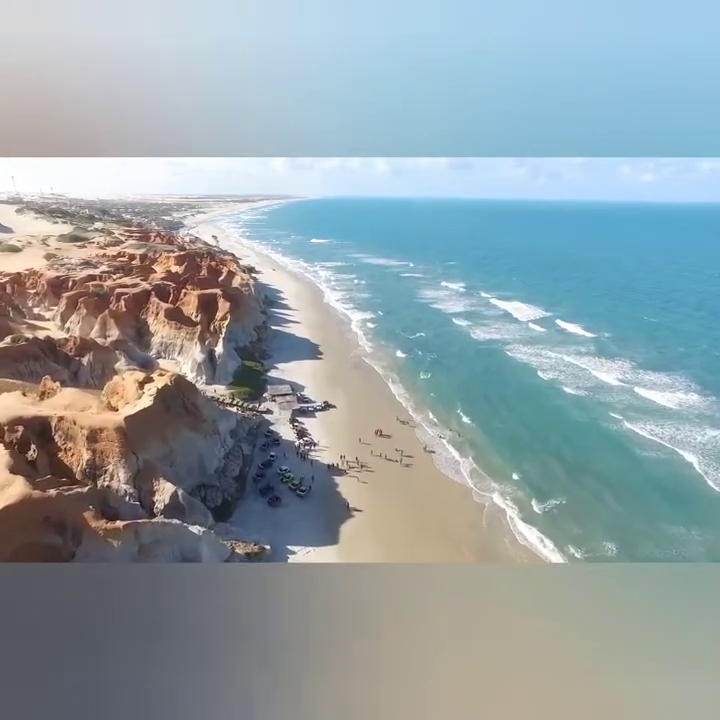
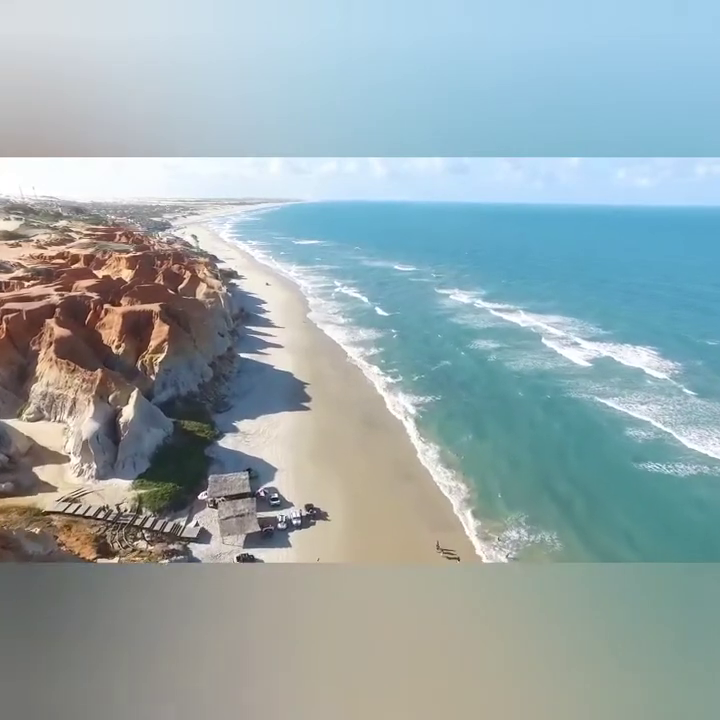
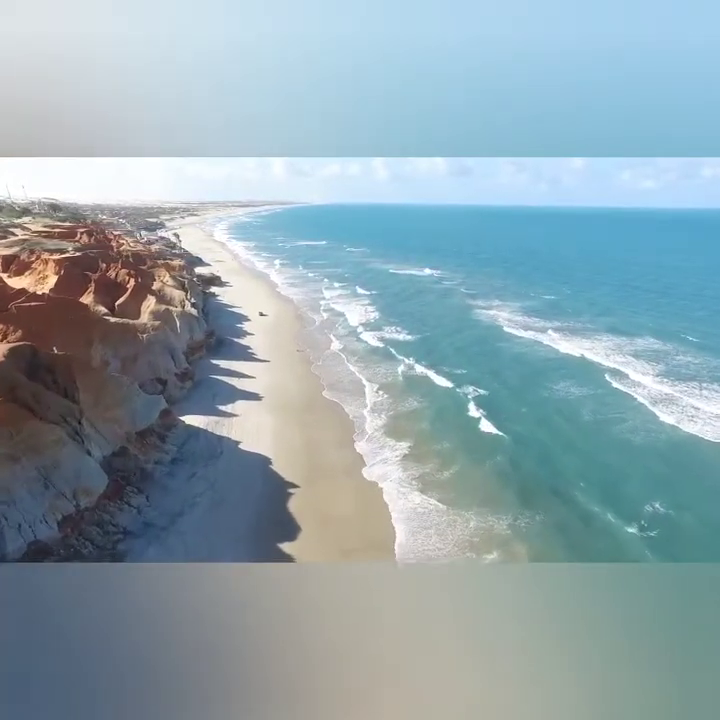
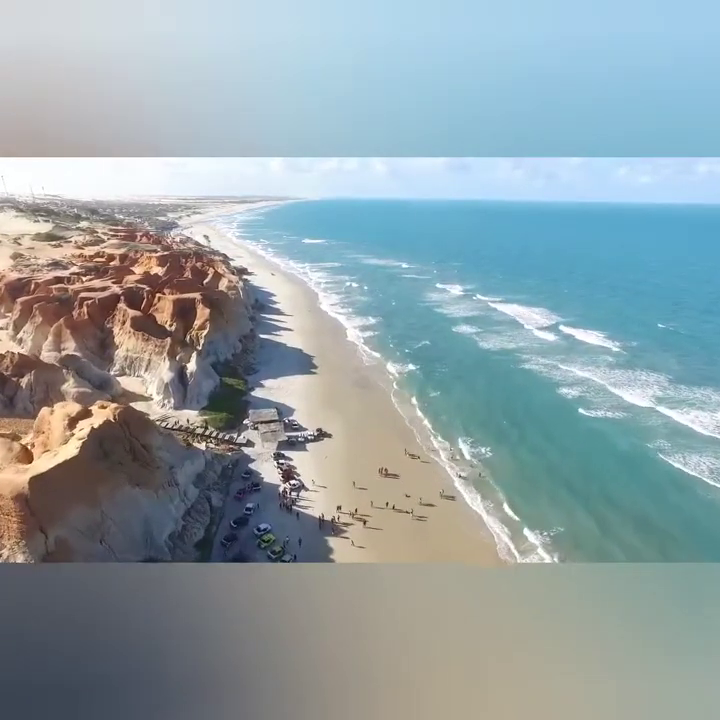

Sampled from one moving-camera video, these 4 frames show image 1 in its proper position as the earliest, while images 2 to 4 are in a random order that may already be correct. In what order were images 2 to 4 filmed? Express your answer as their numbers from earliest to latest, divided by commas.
4, 2, 3
